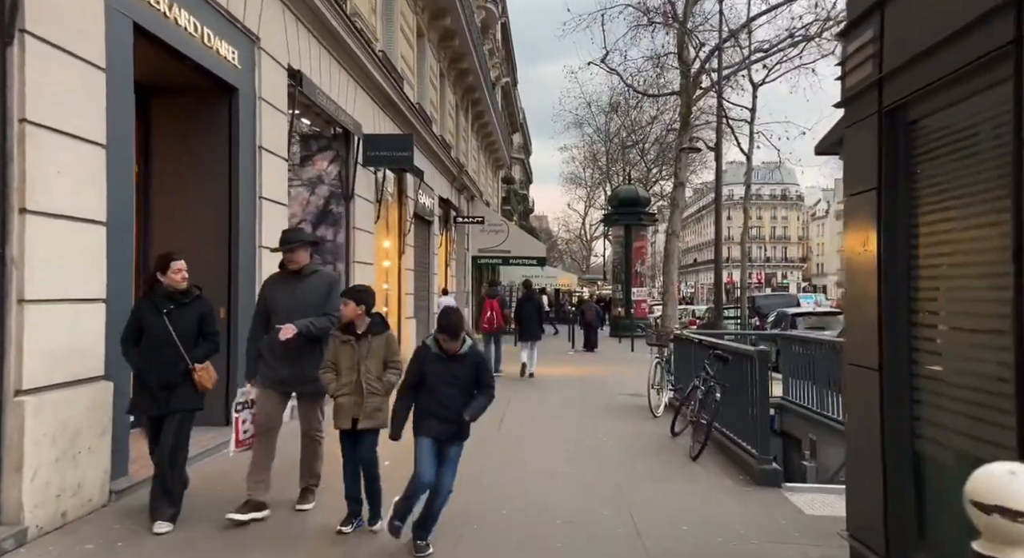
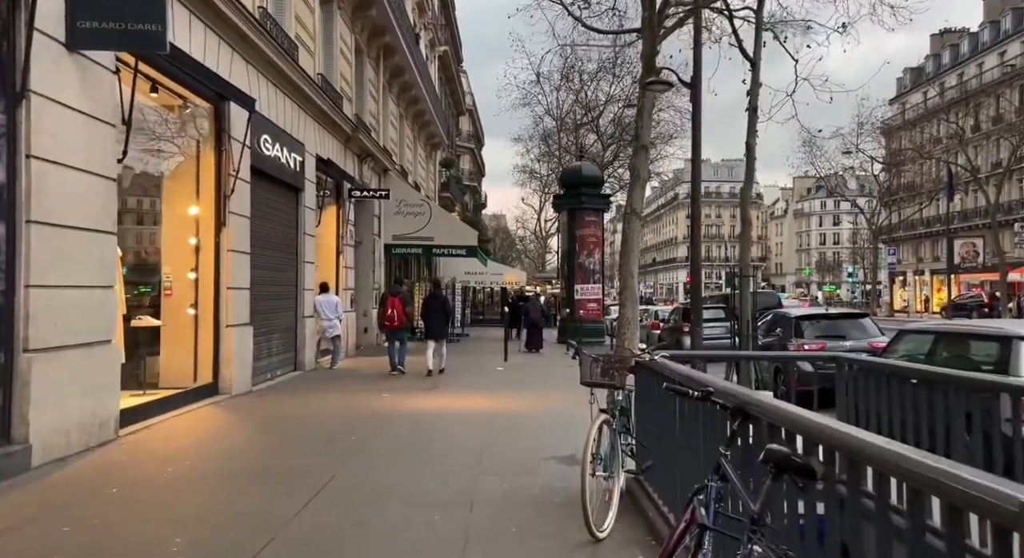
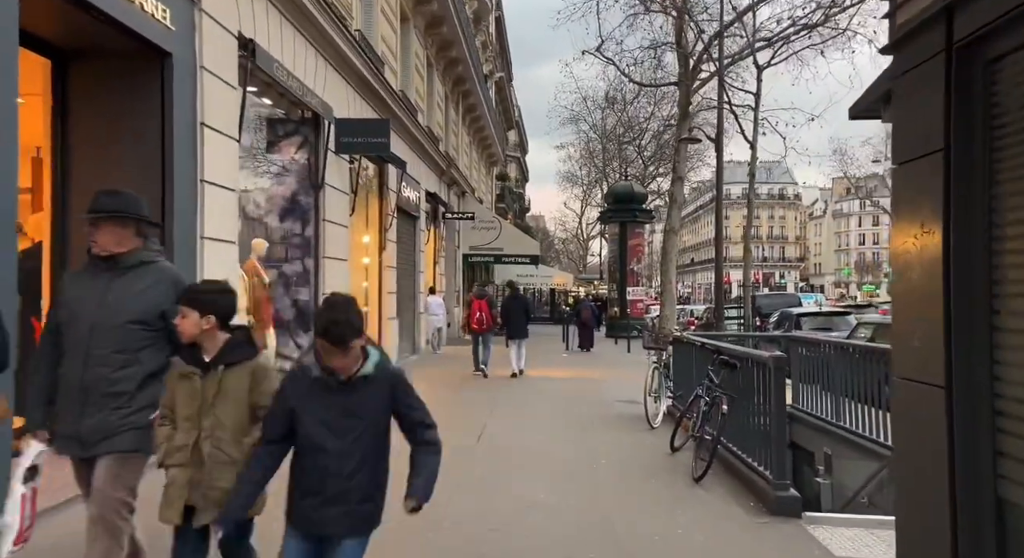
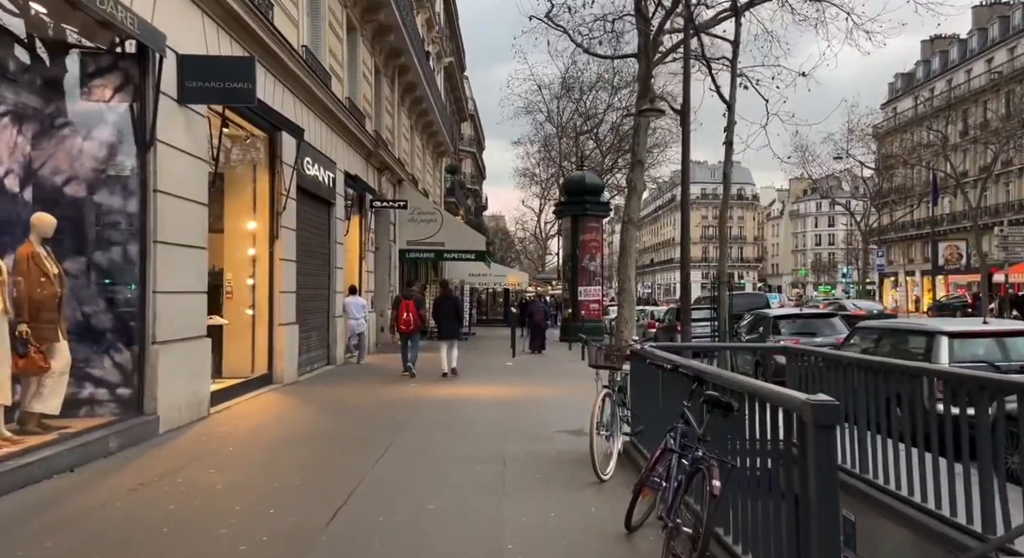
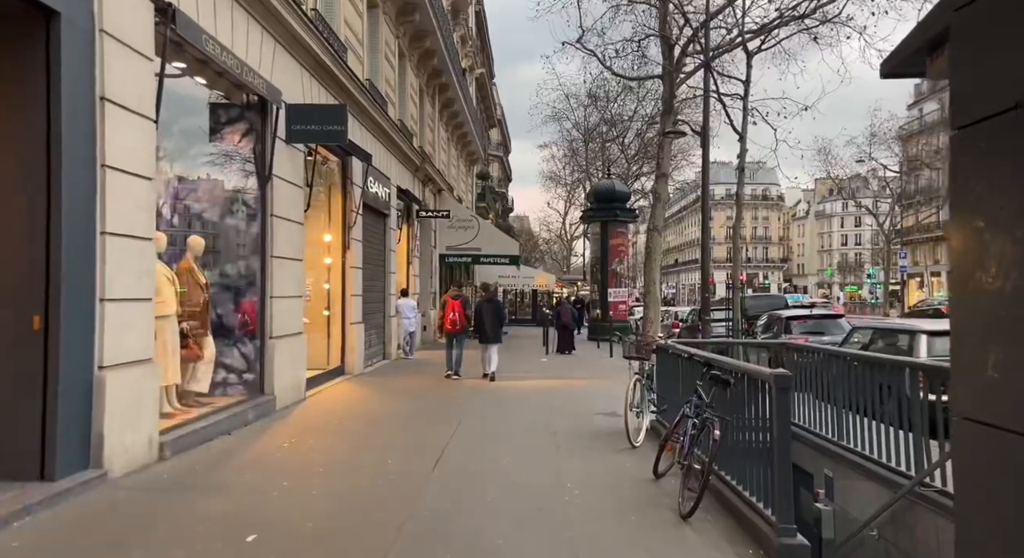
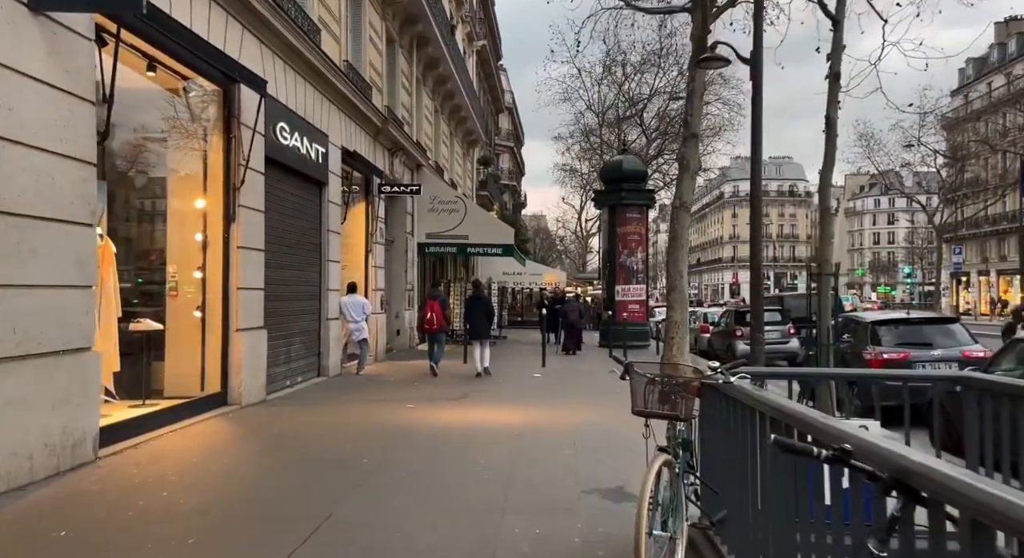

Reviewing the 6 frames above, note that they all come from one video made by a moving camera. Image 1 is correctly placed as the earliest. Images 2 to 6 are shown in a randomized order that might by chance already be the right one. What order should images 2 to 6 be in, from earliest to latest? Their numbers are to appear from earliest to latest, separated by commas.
3, 5, 4, 2, 6
